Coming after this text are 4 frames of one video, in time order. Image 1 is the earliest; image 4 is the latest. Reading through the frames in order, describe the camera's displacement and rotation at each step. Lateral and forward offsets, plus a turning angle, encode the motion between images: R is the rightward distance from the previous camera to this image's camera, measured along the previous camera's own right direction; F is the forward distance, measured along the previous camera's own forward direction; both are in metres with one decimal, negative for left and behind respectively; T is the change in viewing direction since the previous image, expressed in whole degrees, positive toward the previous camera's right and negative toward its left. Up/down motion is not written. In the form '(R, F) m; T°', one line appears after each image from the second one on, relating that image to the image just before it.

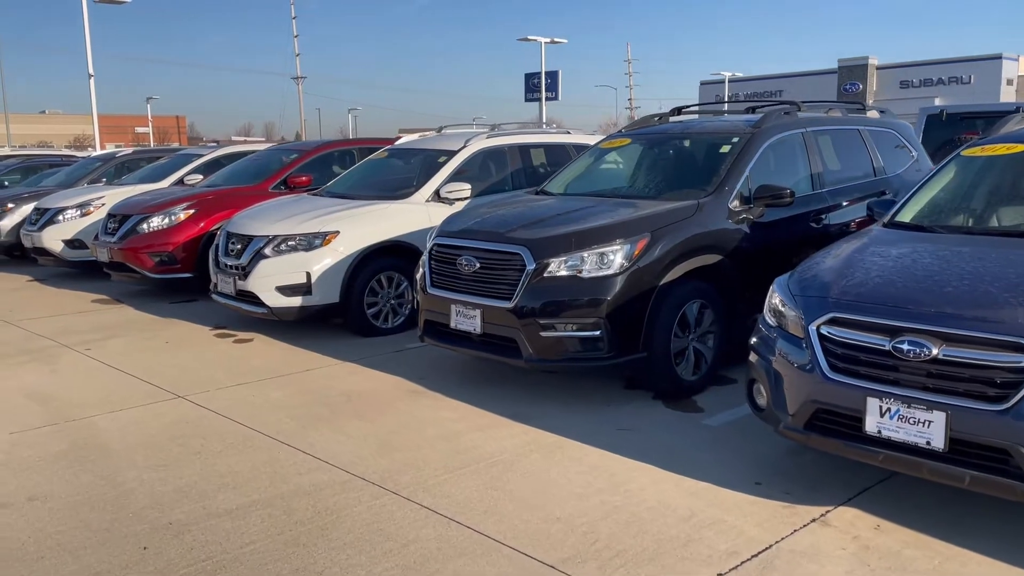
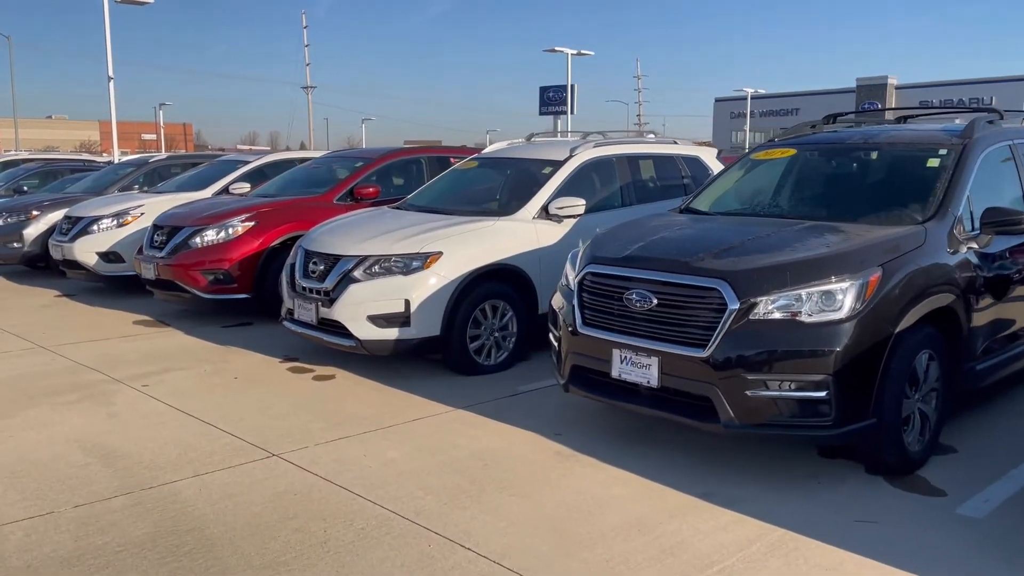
(-1.0, +1.1) m; 0°
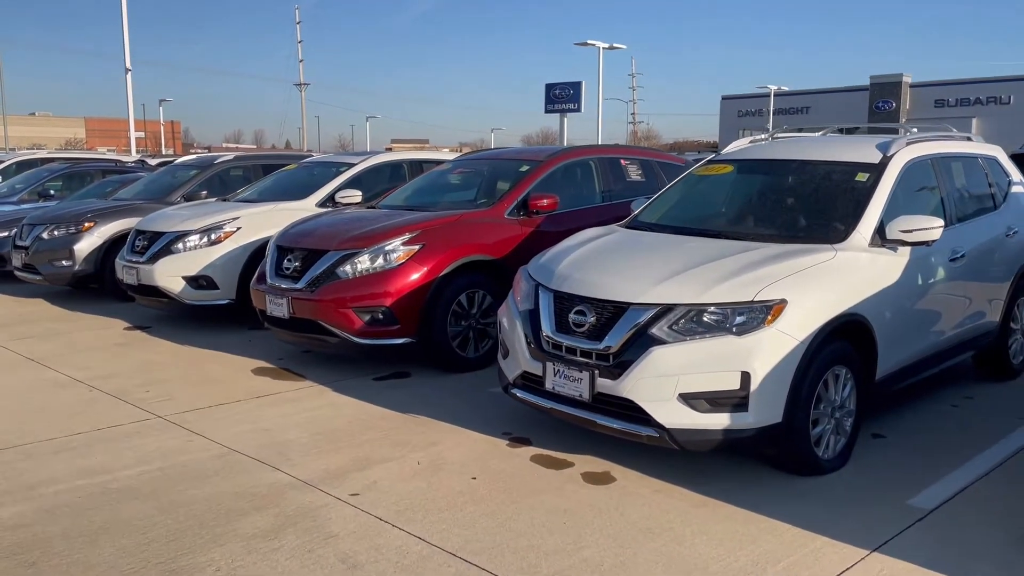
(-2.2, +2.0) m; +1°
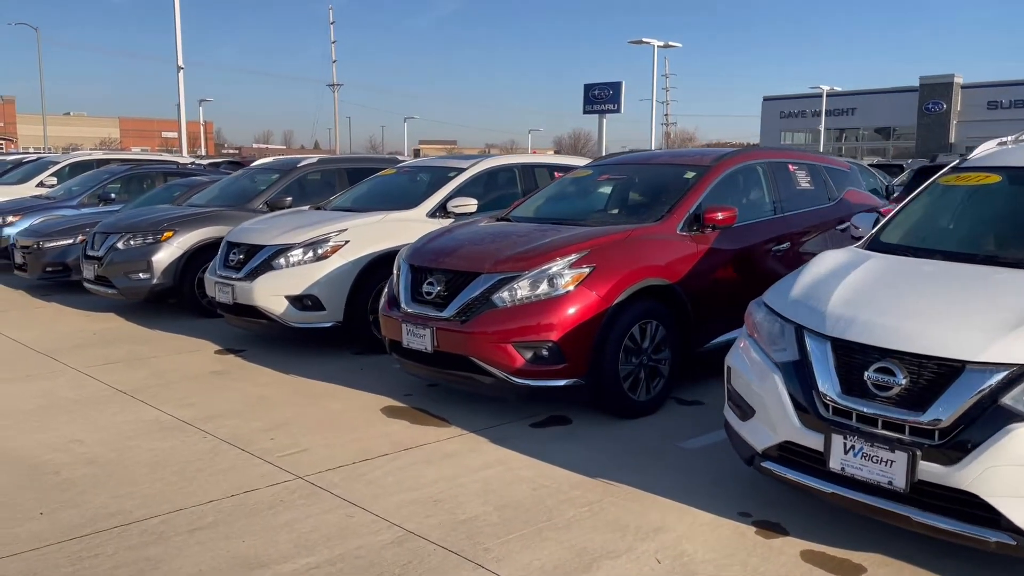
(-1.2, +1.1) m; -2°
